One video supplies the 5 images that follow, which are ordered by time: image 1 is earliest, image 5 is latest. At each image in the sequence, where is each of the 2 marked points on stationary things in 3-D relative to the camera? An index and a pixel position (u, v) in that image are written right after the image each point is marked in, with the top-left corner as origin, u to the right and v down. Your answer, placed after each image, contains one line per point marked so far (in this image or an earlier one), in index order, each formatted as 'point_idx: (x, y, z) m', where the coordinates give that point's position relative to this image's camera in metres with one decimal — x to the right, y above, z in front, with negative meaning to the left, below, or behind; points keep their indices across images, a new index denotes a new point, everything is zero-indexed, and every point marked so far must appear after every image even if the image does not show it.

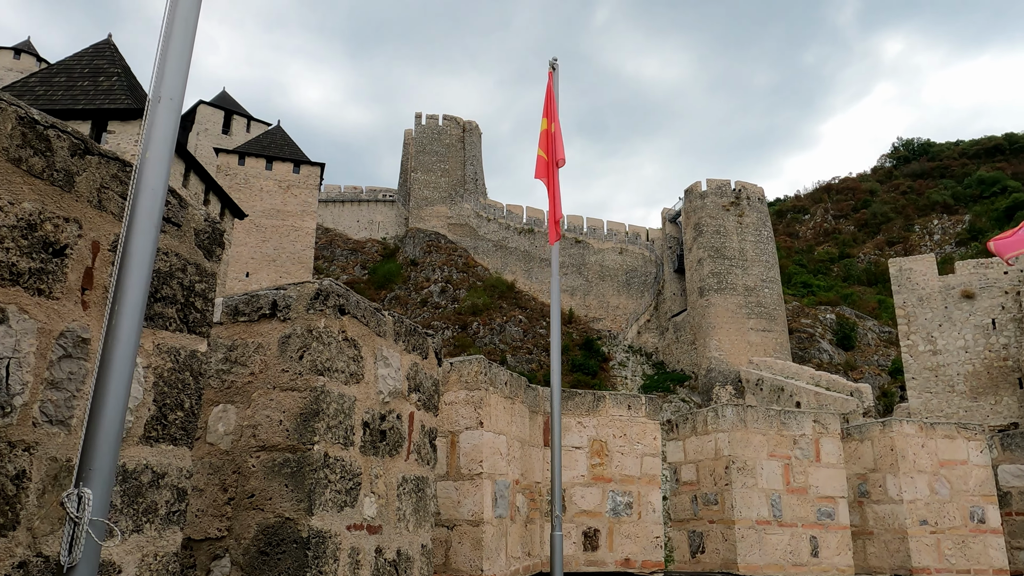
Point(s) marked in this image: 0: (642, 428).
0: (+0.9, -1.0, +5.5) m
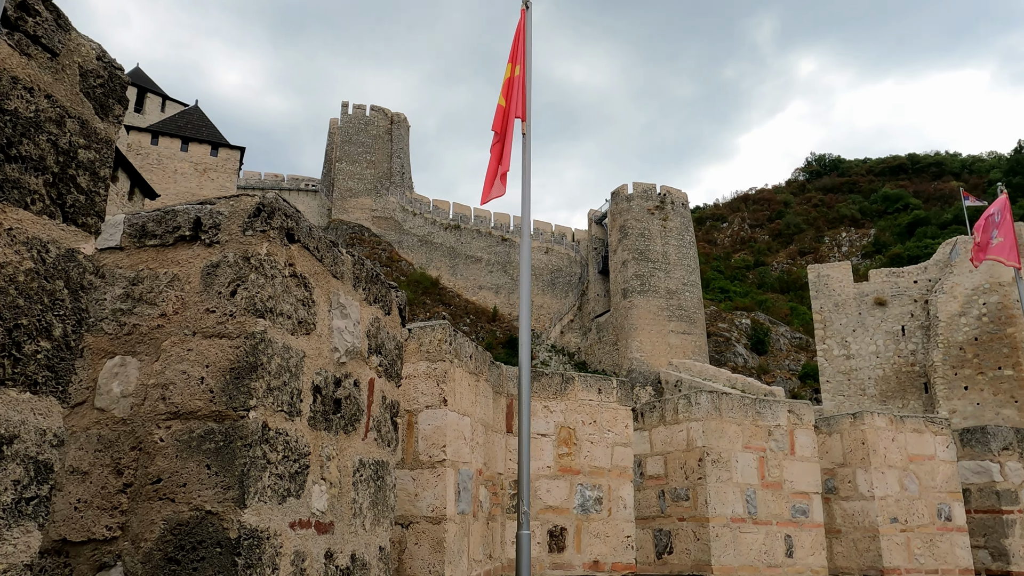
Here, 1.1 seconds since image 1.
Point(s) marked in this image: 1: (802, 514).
0: (+0.7, -0.8, +4.9) m
1: (+2.1, -1.6, +5.5) m
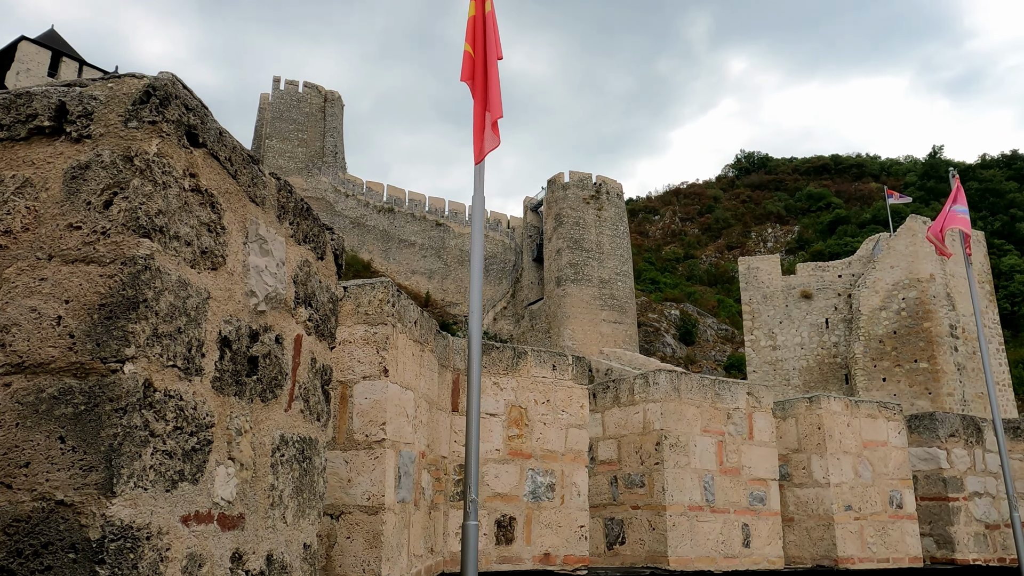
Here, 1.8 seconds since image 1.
0: (+0.3, -0.6, +4.5) m
1: (+1.7, -1.5, +5.2) m
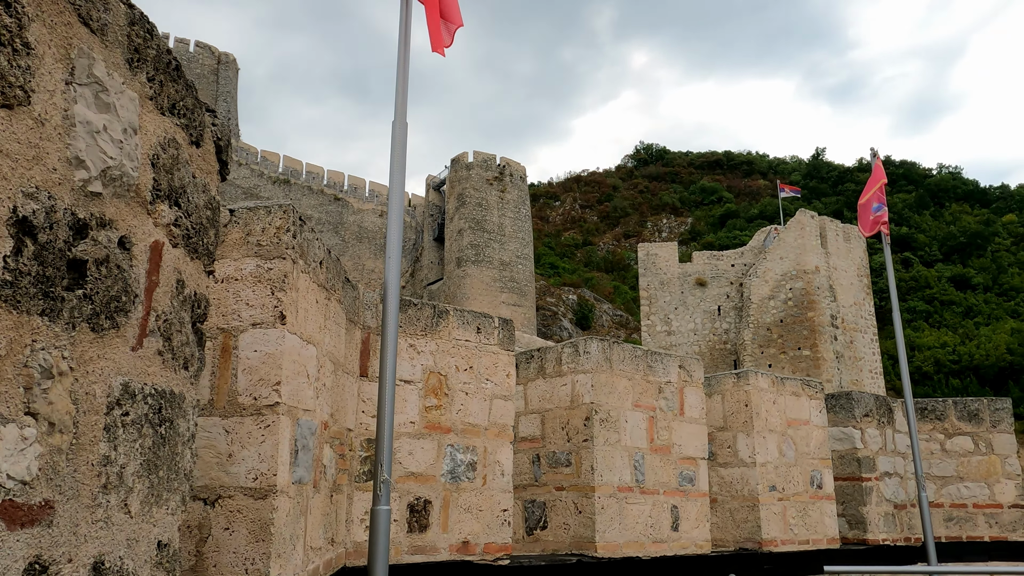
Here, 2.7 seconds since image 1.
0: (-0.1, -0.4, +3.9) m
1: (+1.1, -1.2, +4.8) m
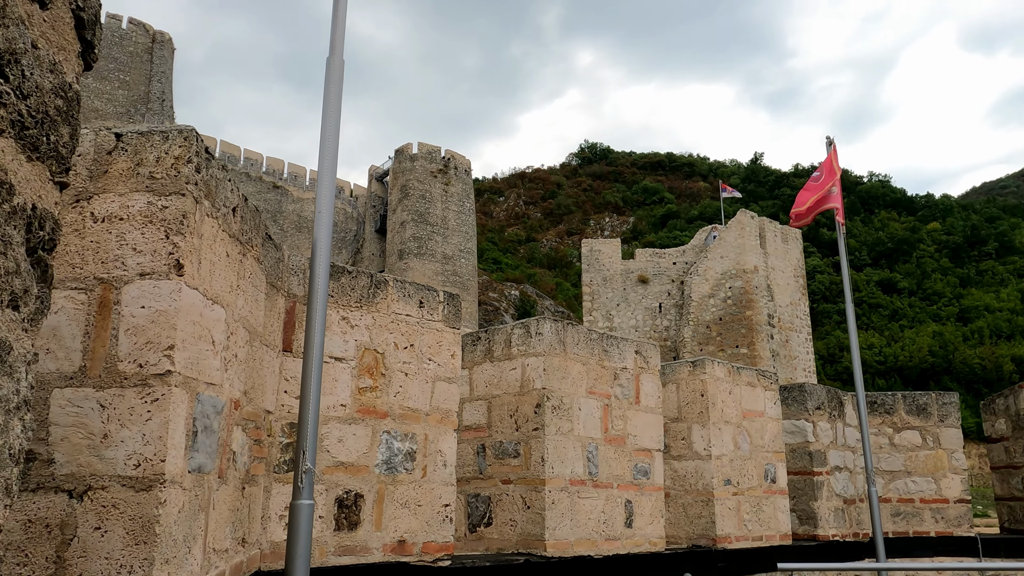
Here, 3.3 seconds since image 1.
0: (-0.3, -0.2, +3.5) m
1: (+0.8, -1.1, +4.5) m
